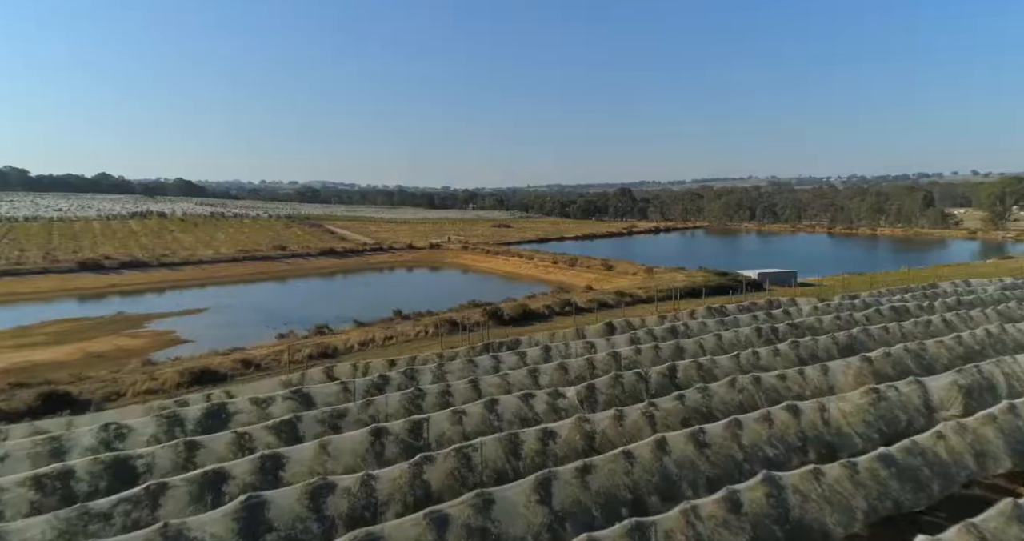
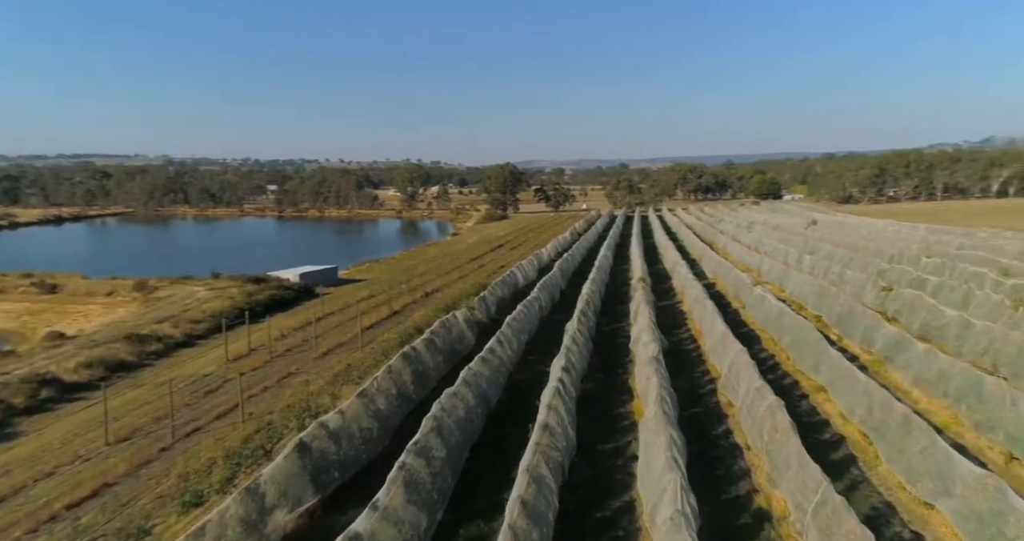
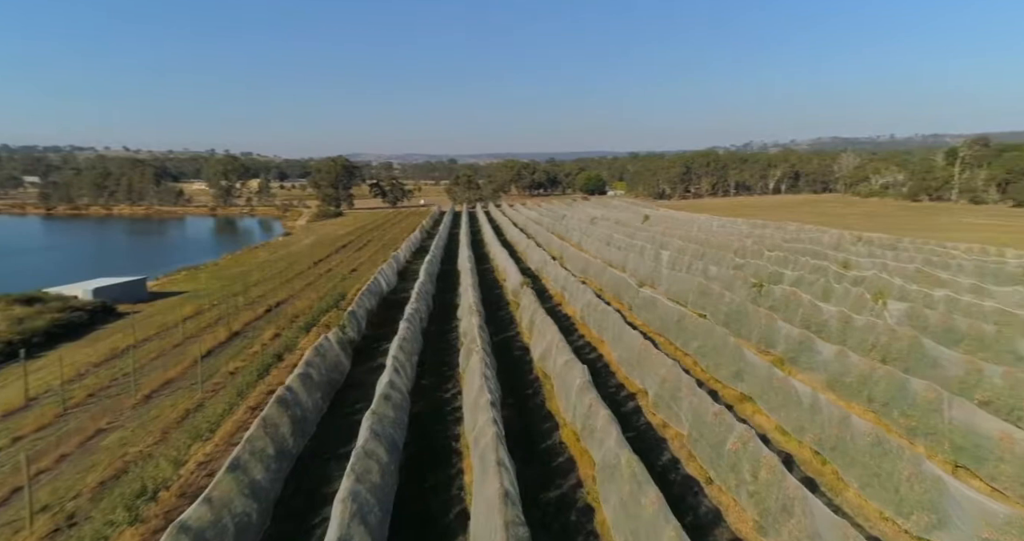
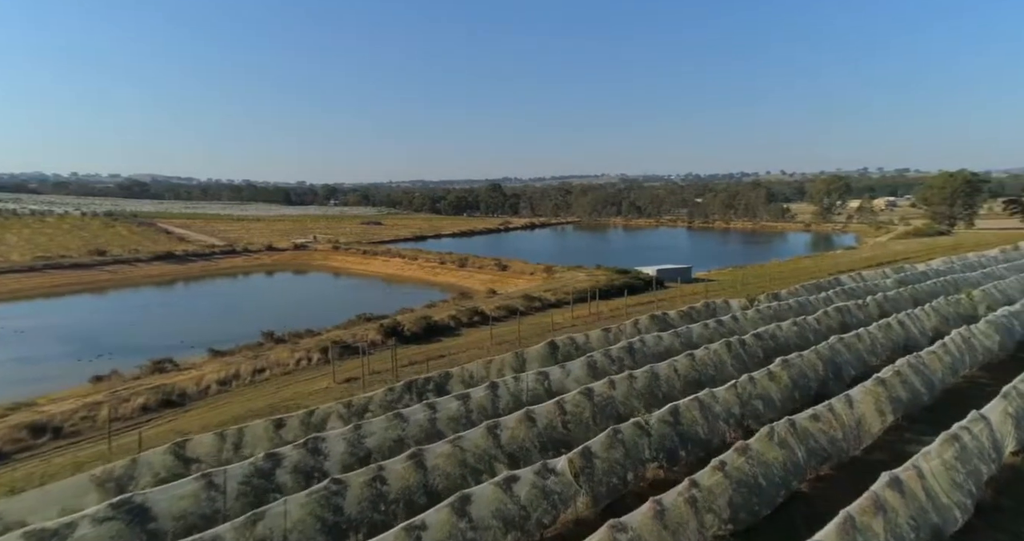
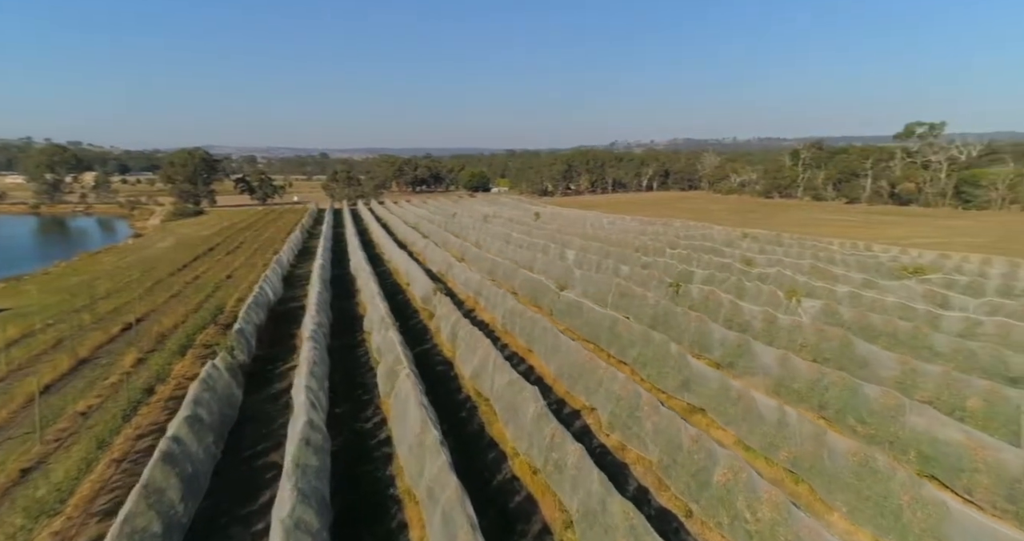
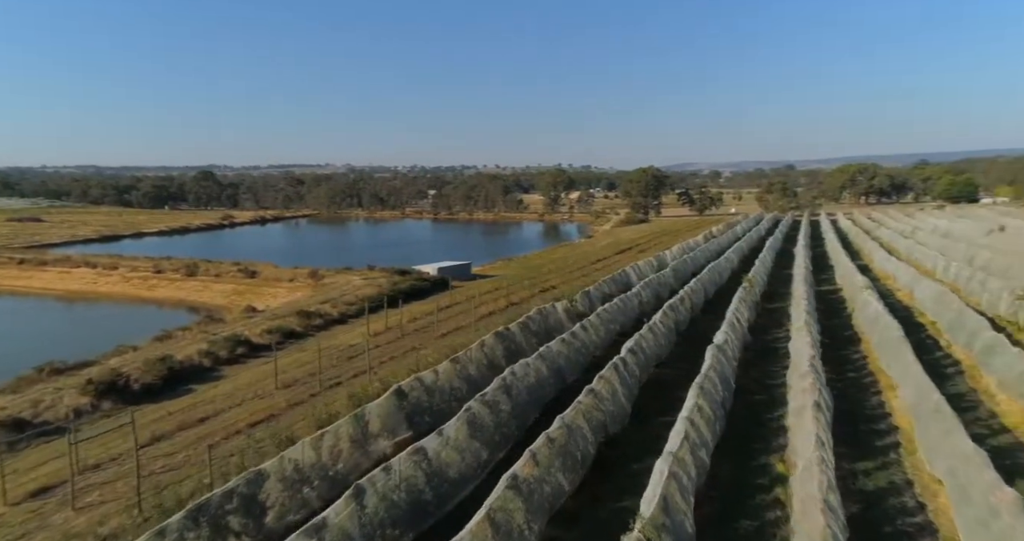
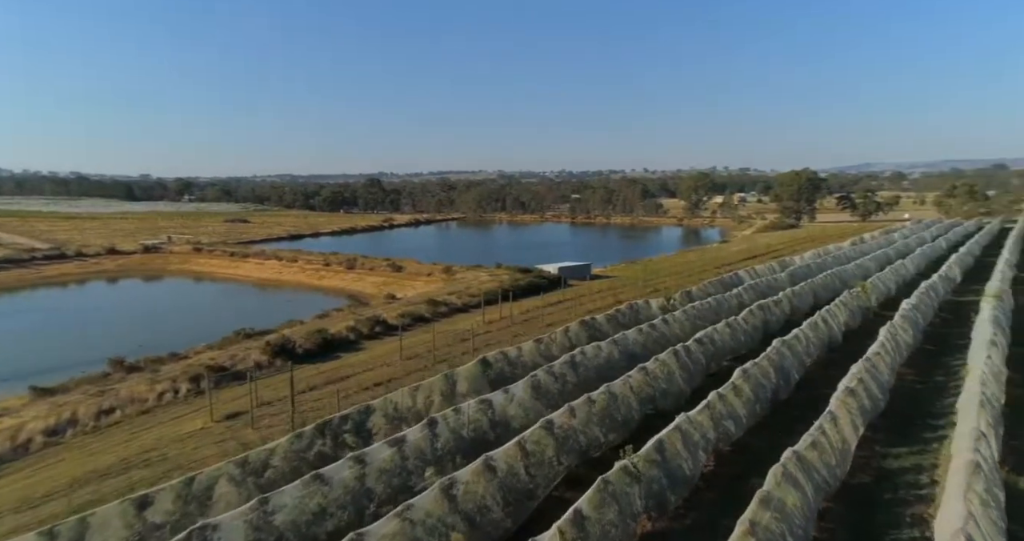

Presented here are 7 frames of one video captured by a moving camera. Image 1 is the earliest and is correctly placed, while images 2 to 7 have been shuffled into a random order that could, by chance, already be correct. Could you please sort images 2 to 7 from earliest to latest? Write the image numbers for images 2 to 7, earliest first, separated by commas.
4, 7, 6, 2, 3, 5
